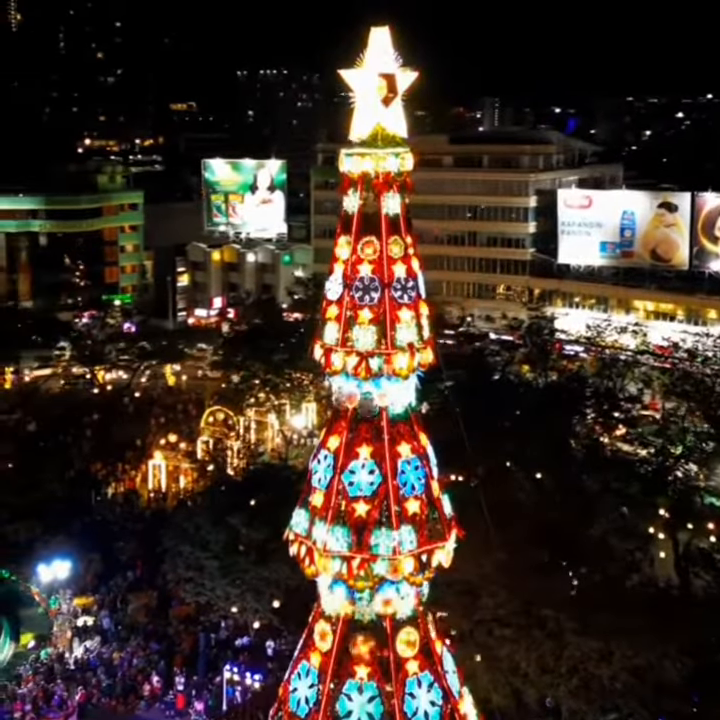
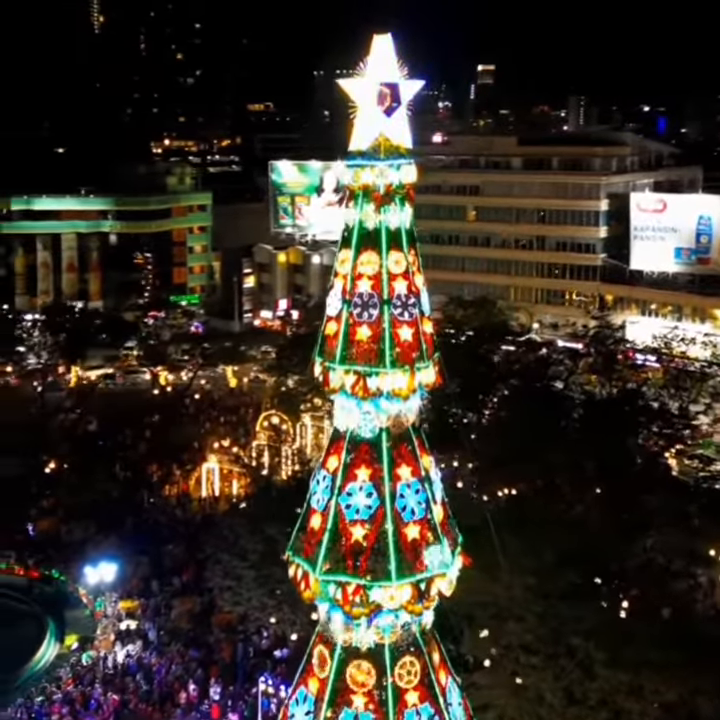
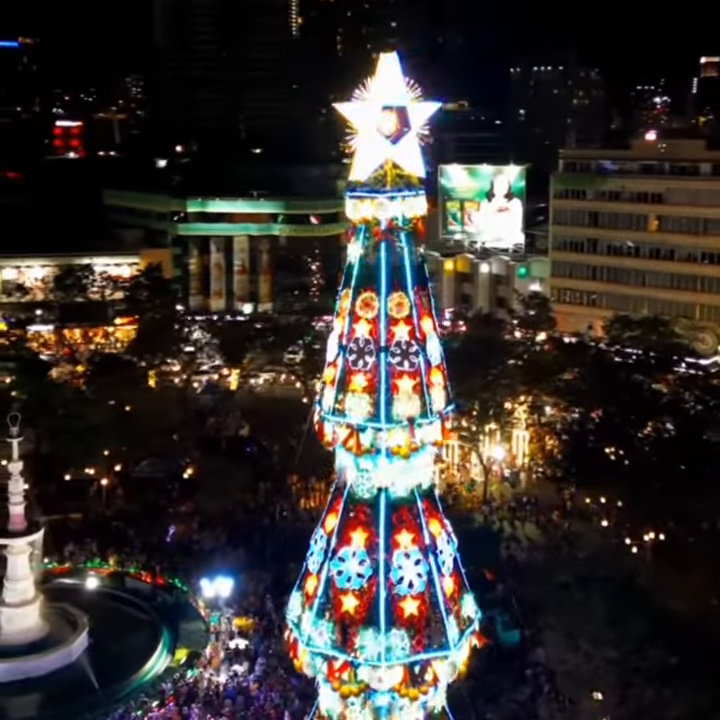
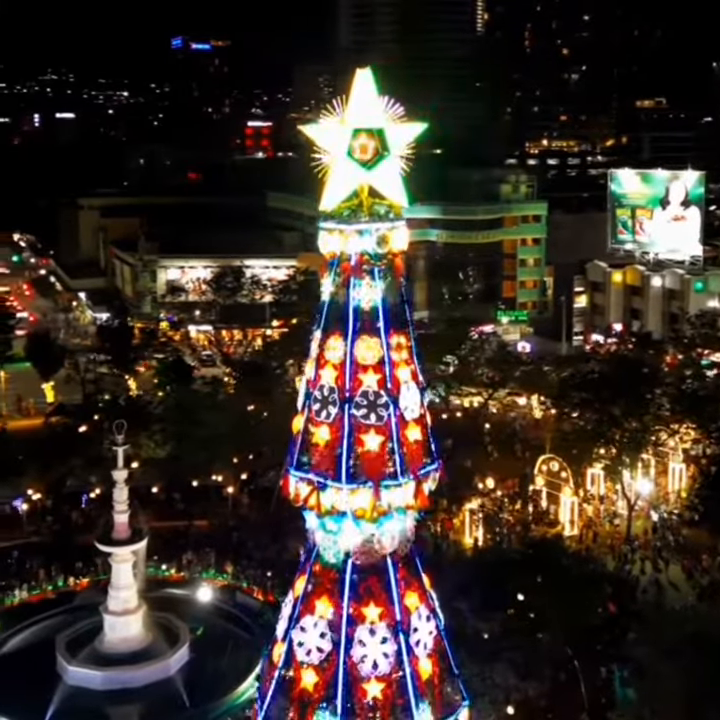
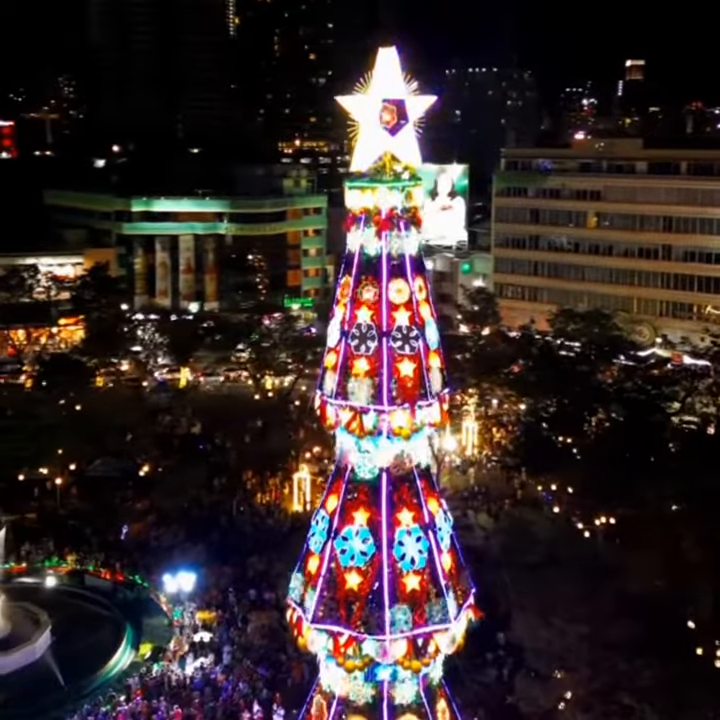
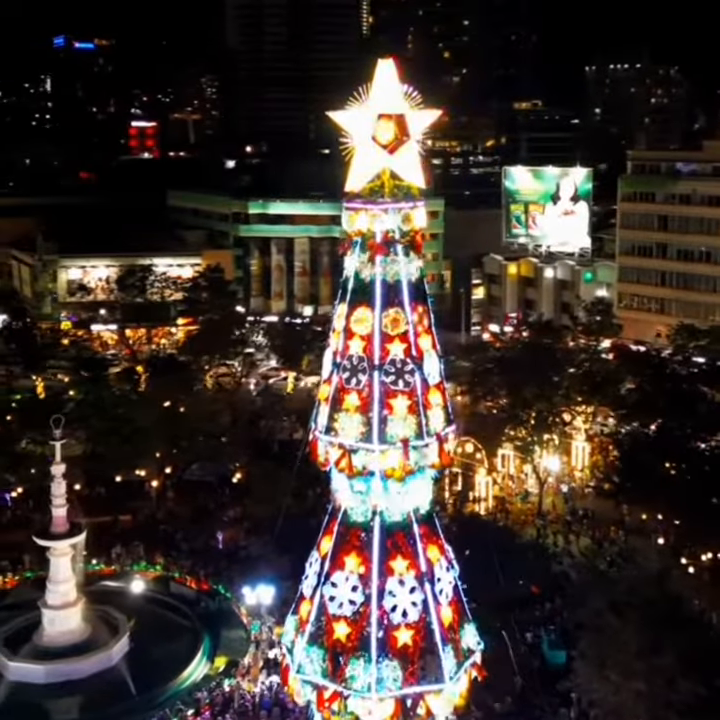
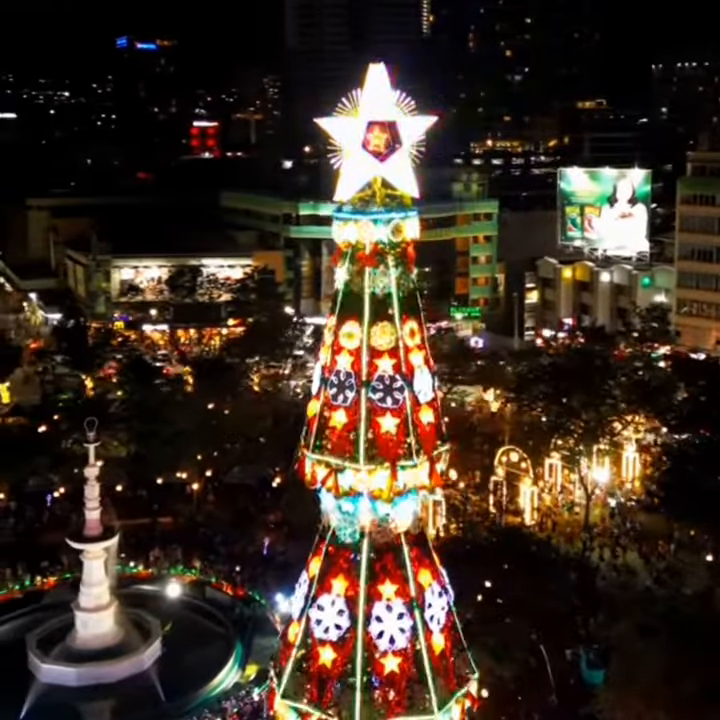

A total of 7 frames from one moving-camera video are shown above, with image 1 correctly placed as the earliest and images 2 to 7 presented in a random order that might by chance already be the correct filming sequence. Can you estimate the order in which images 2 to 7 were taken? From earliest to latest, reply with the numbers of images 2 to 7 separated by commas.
2, 5, 3, 6, 7, 4
